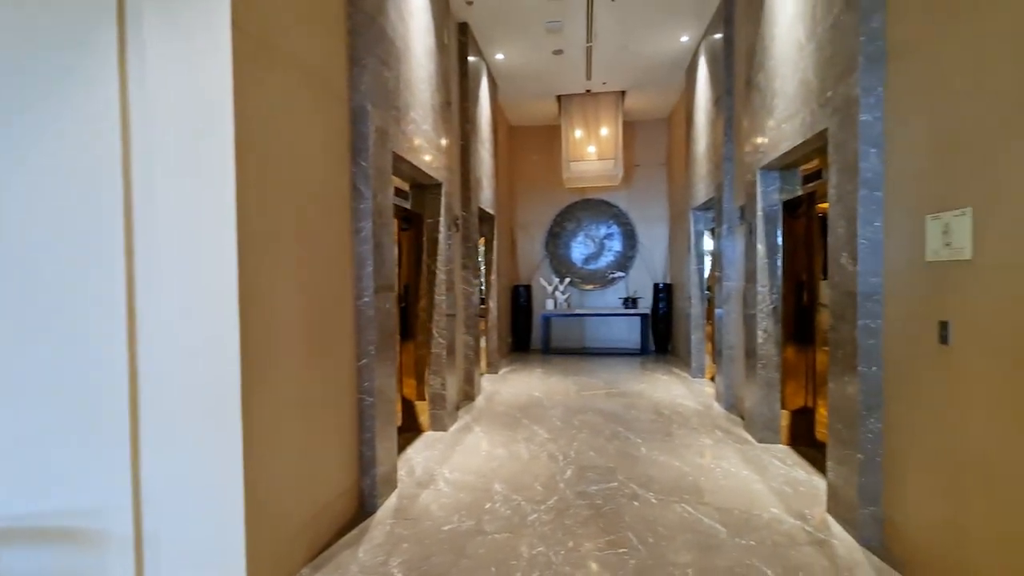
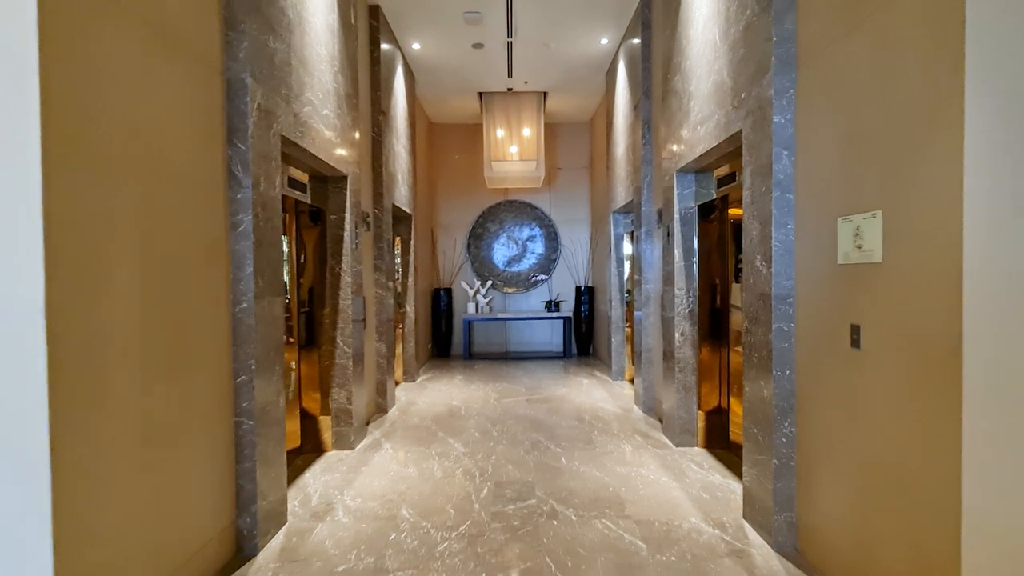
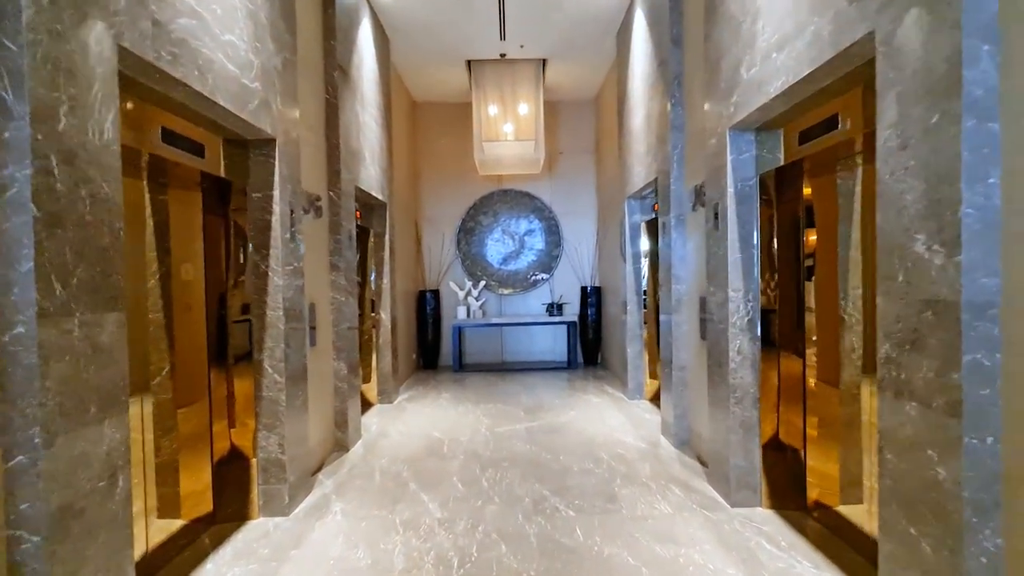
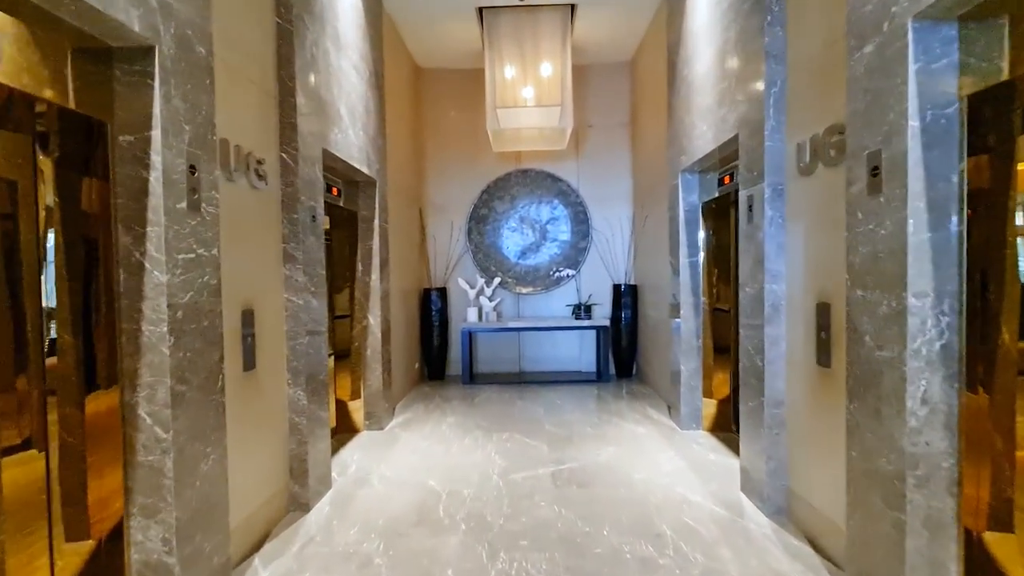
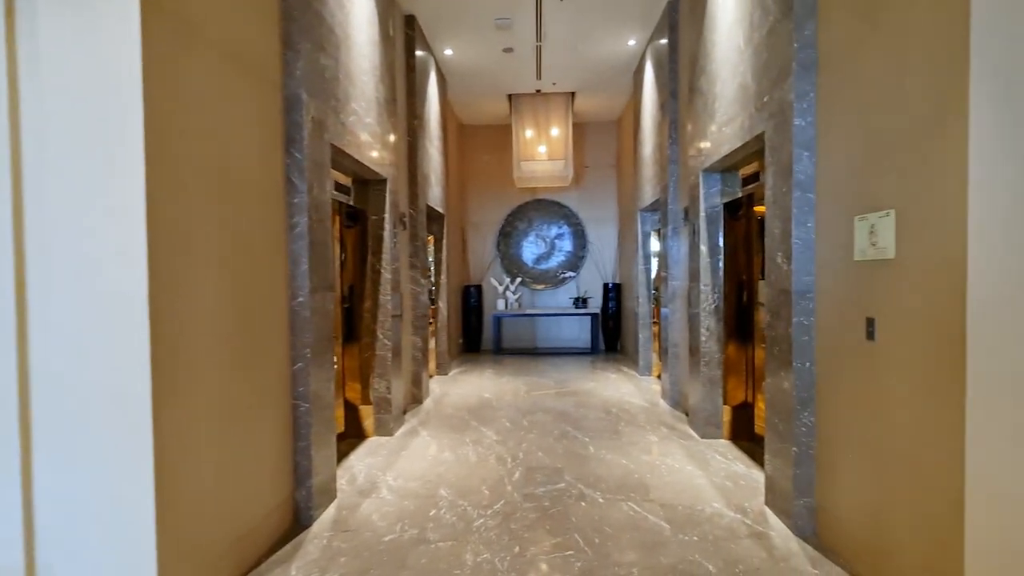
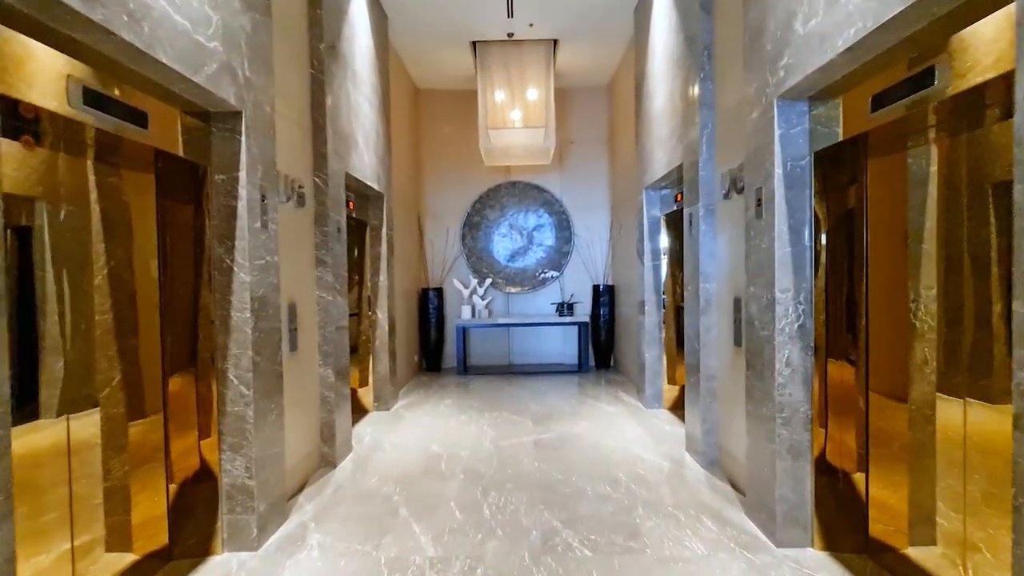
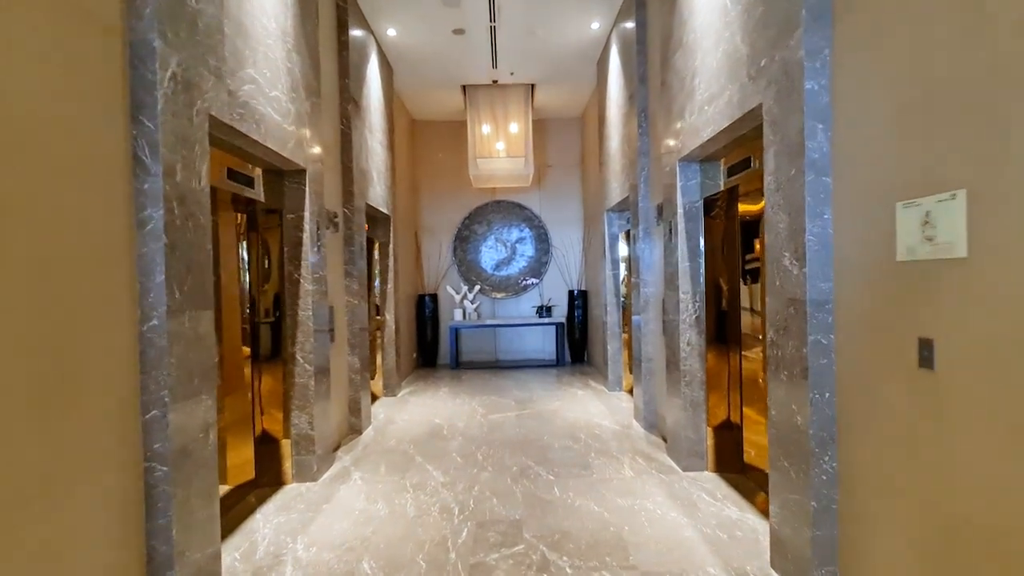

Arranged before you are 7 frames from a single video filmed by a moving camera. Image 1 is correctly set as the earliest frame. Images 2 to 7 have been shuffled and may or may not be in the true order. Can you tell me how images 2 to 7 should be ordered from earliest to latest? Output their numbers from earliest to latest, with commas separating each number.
5, 2, 7, 3, 6, 4
